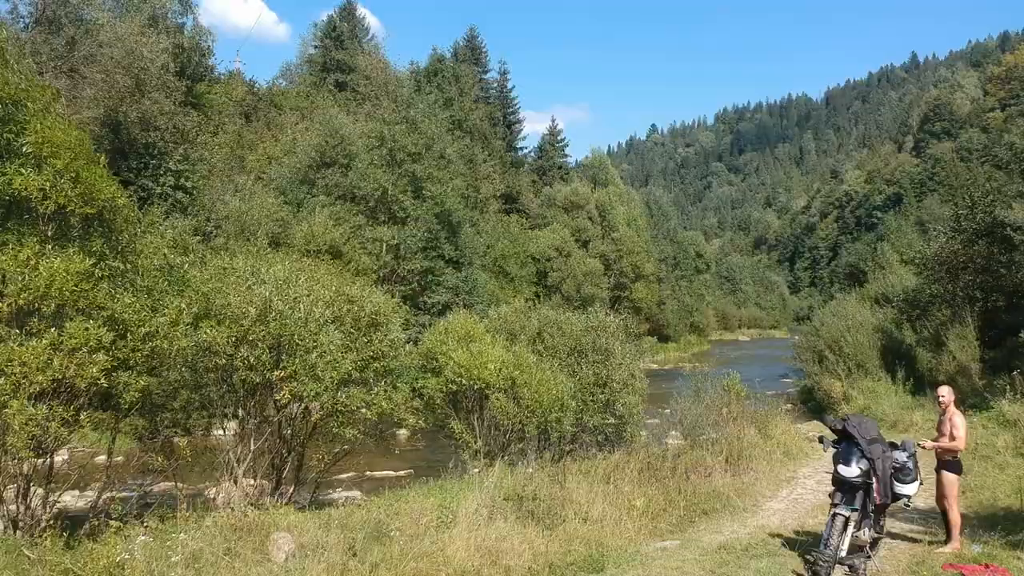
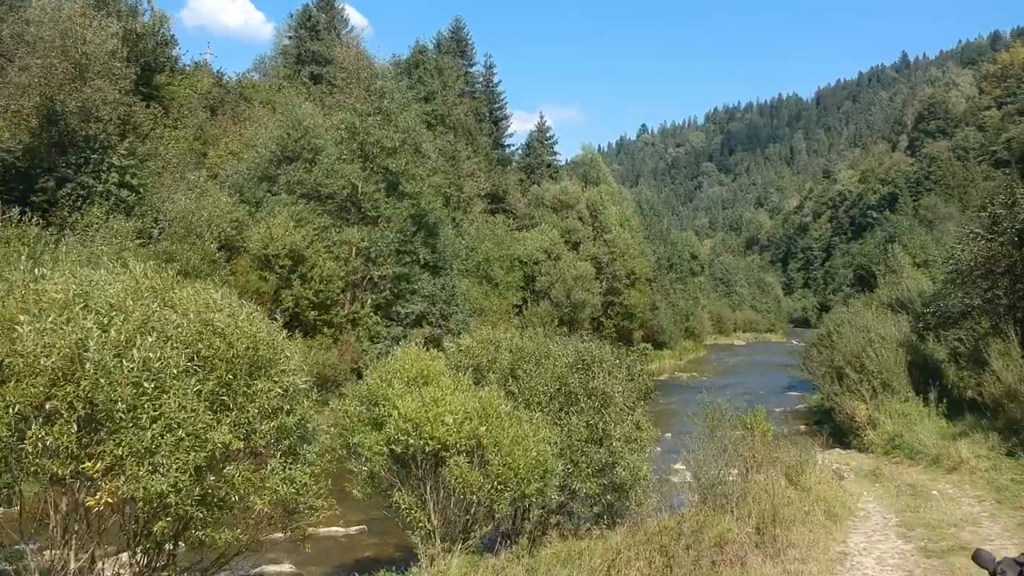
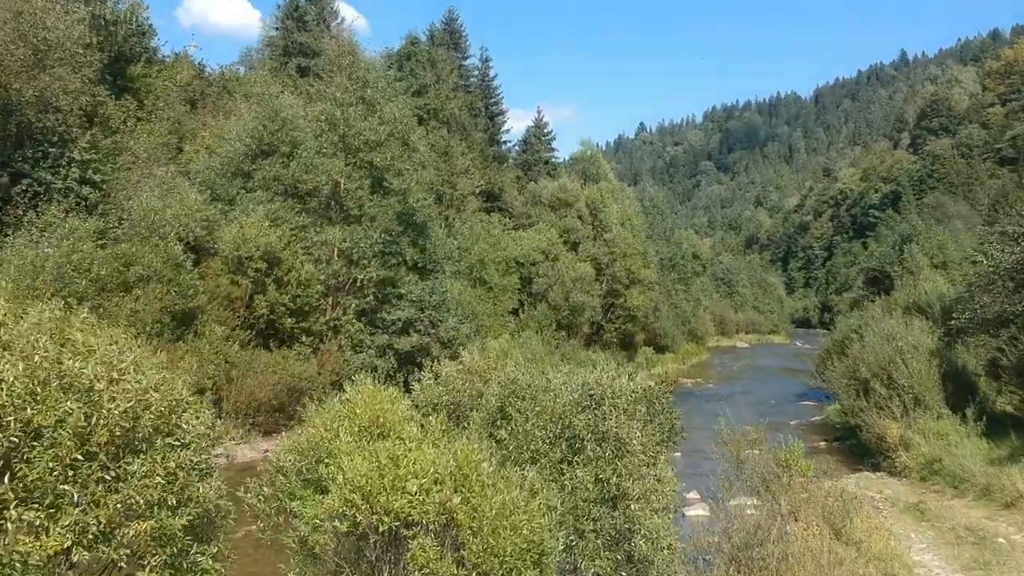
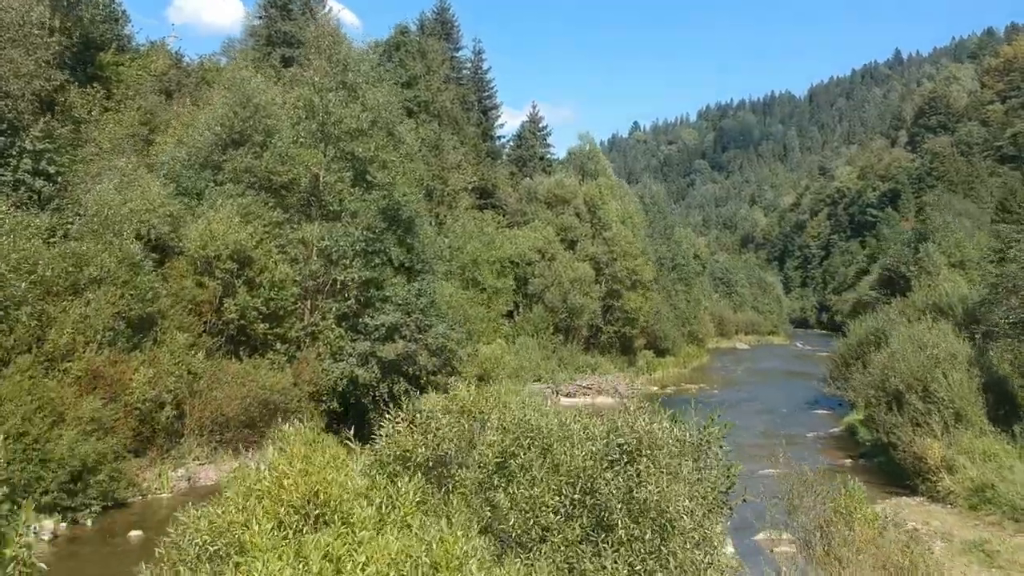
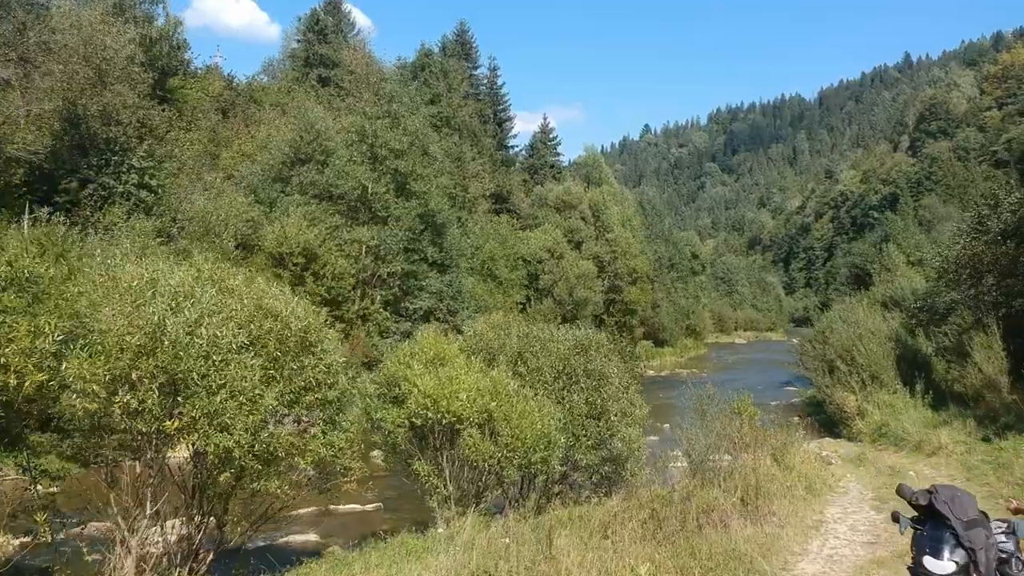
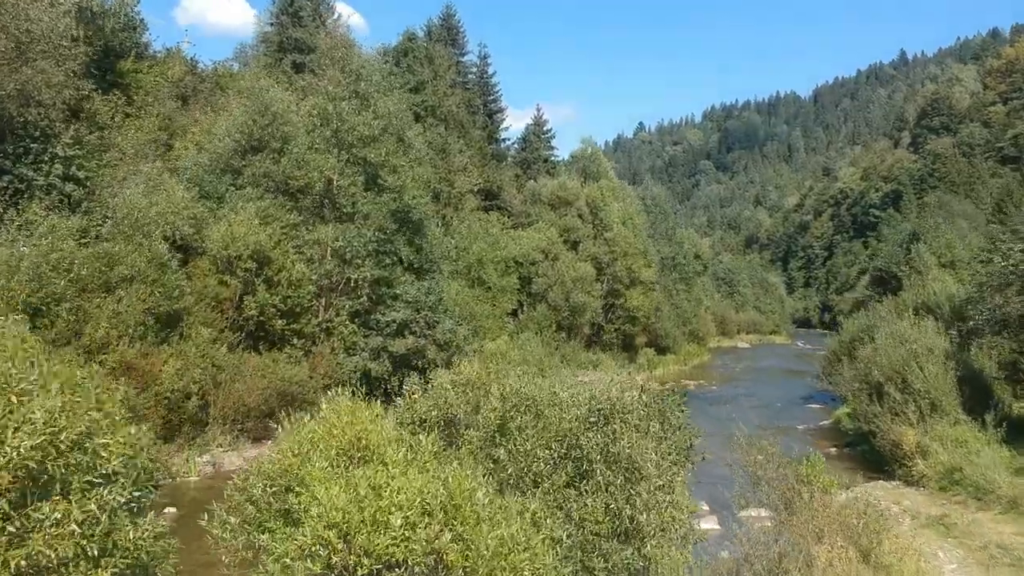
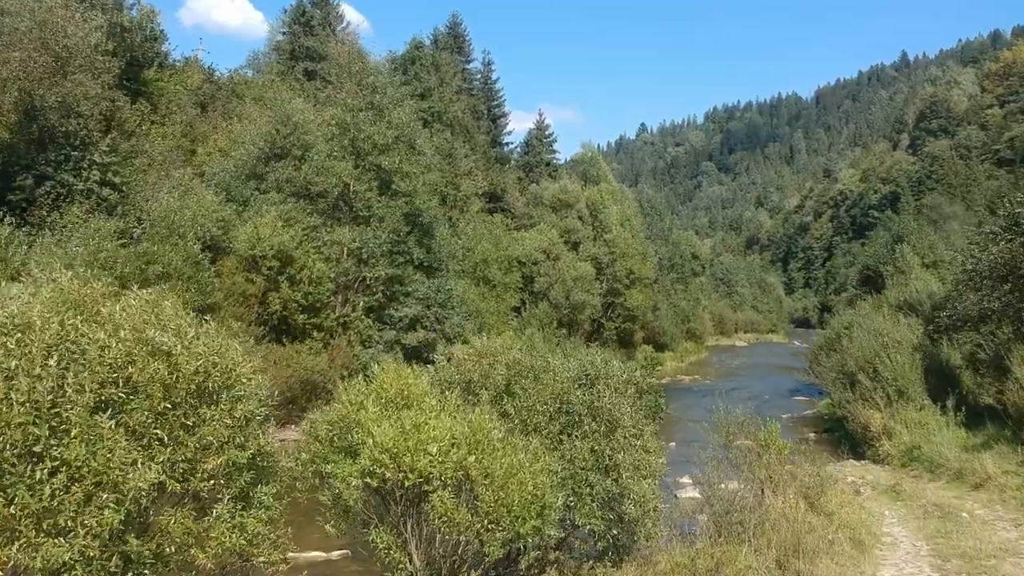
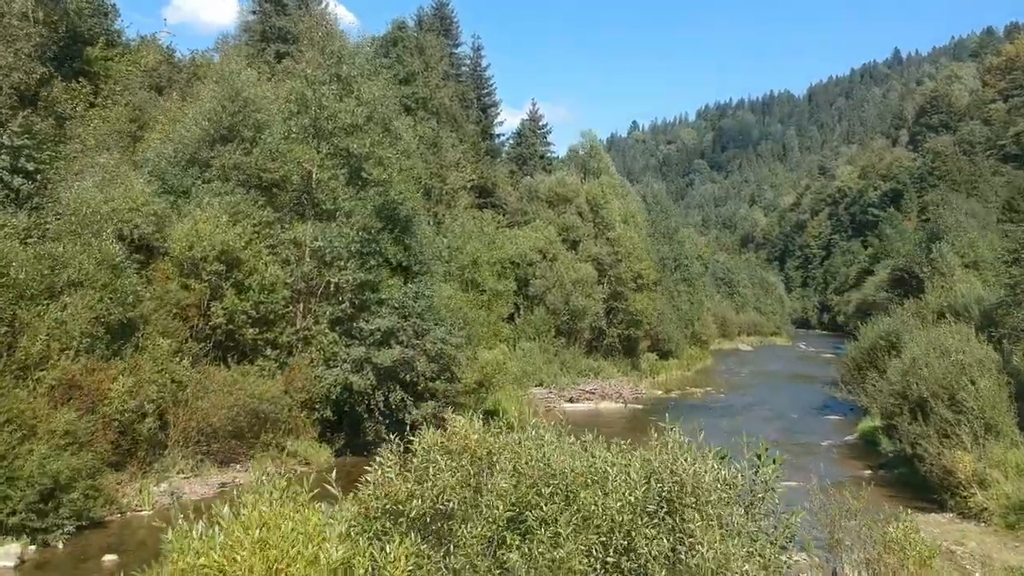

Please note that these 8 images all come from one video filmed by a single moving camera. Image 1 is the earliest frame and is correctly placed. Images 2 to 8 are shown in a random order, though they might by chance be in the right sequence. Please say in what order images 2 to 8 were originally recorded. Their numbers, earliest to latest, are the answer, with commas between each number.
5, 2, 7, 3, 6, 4, 8
